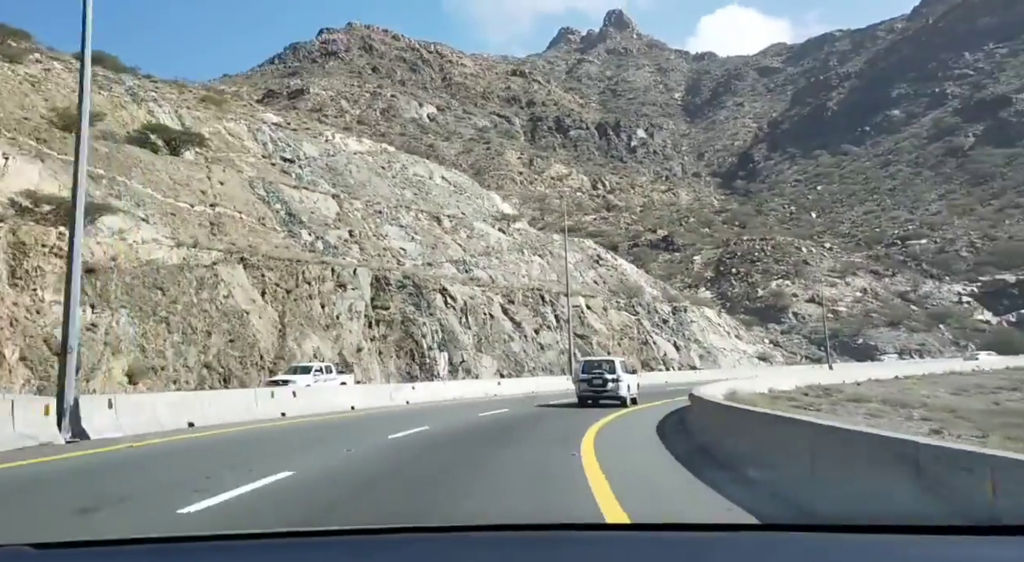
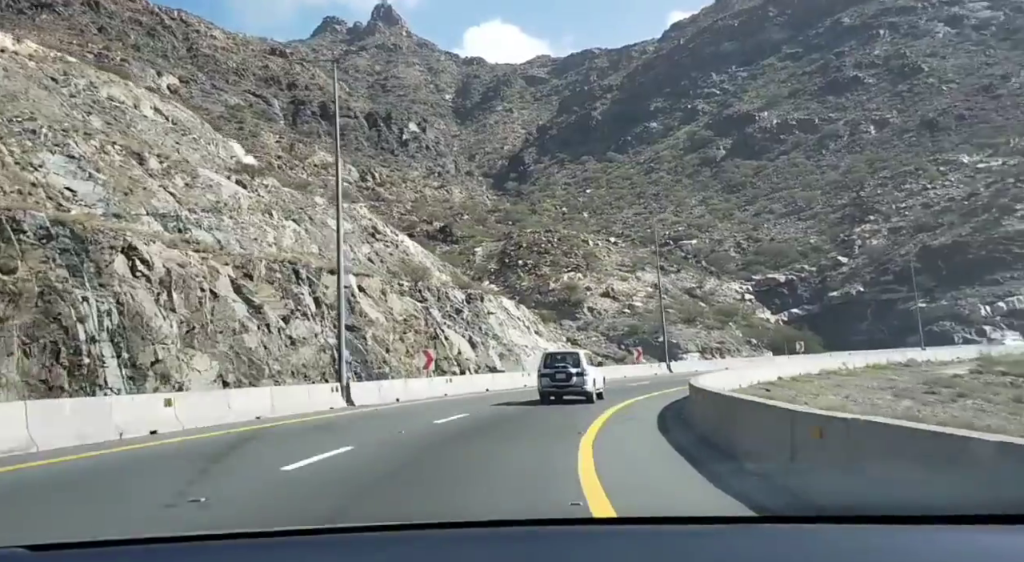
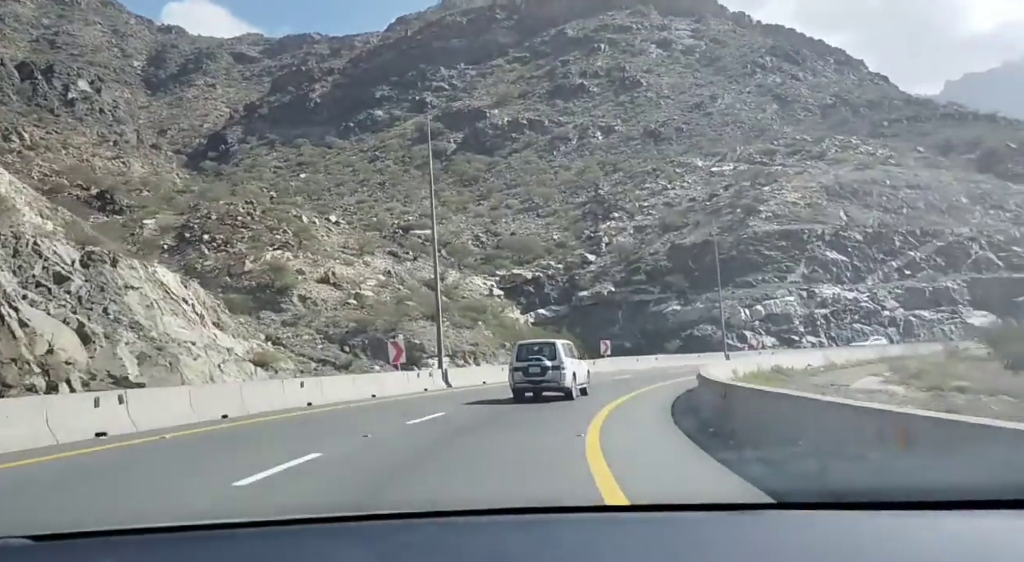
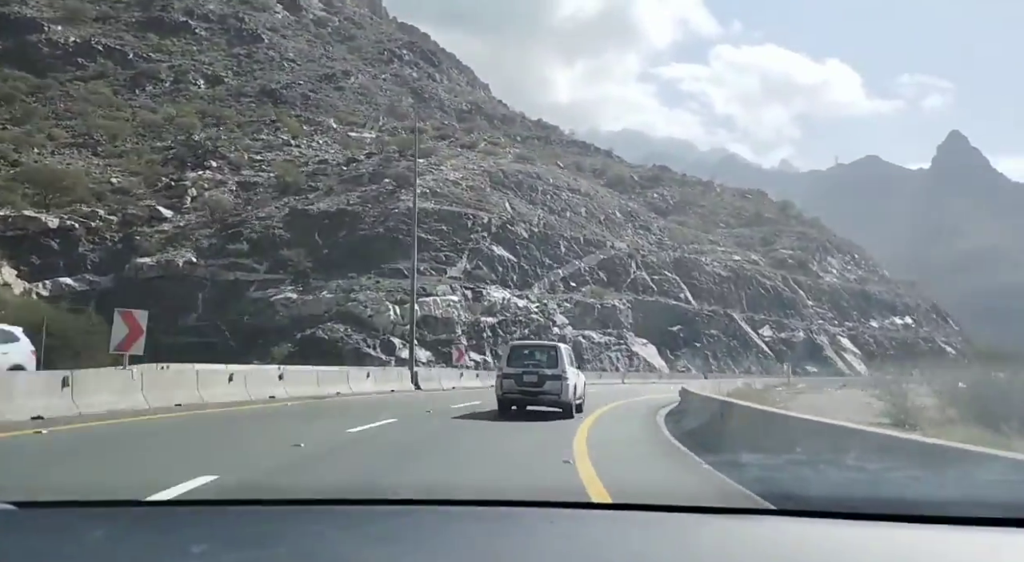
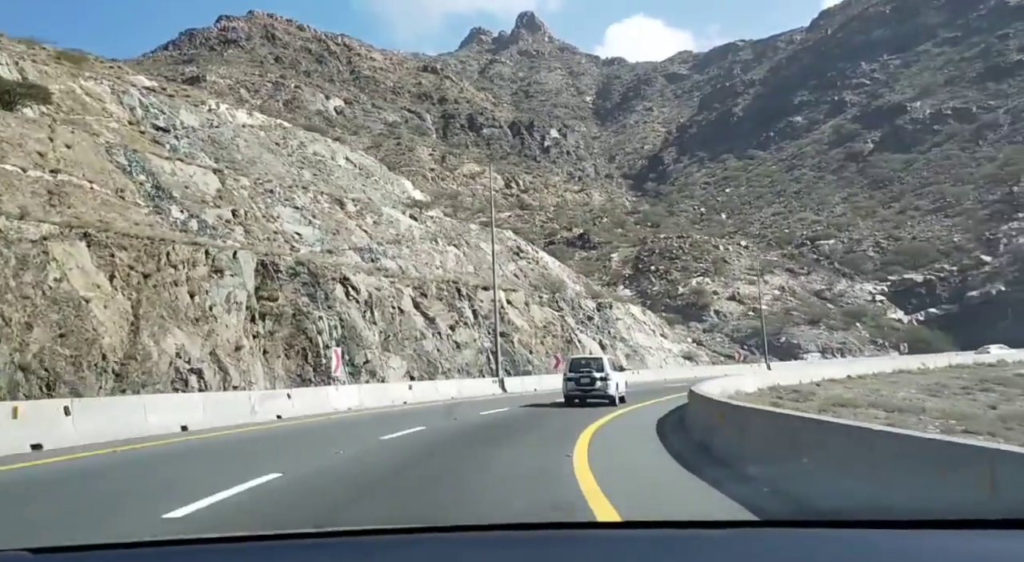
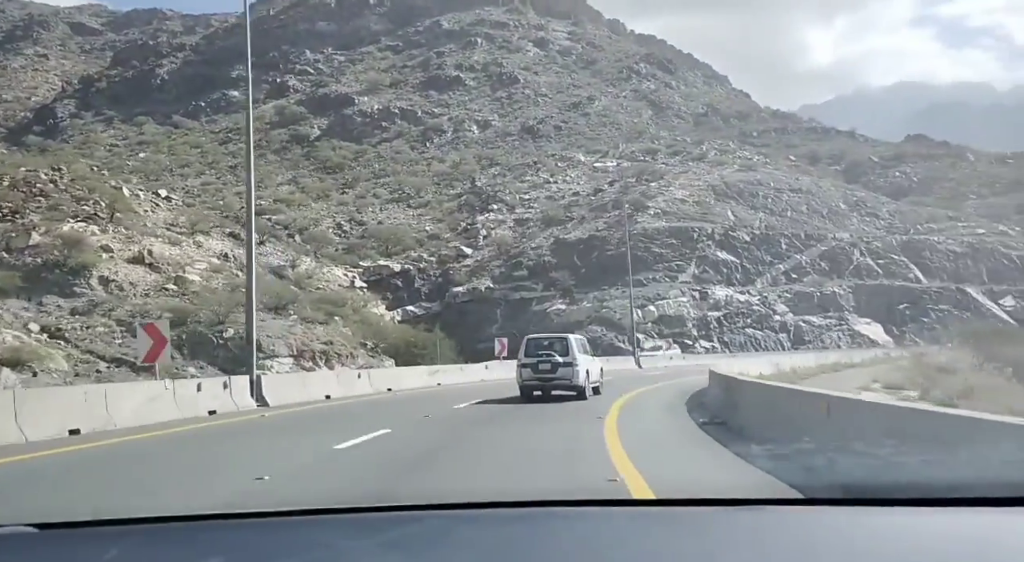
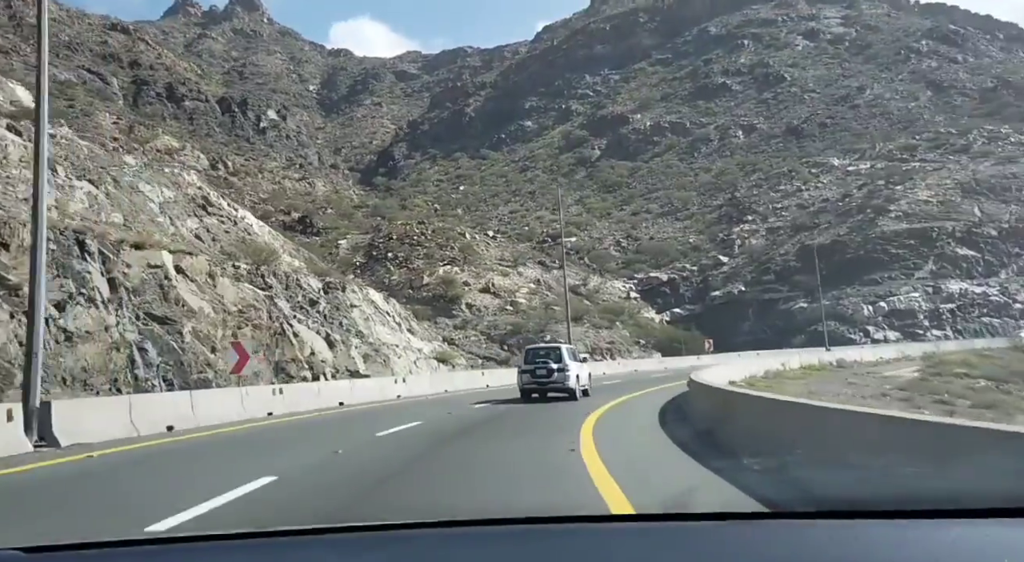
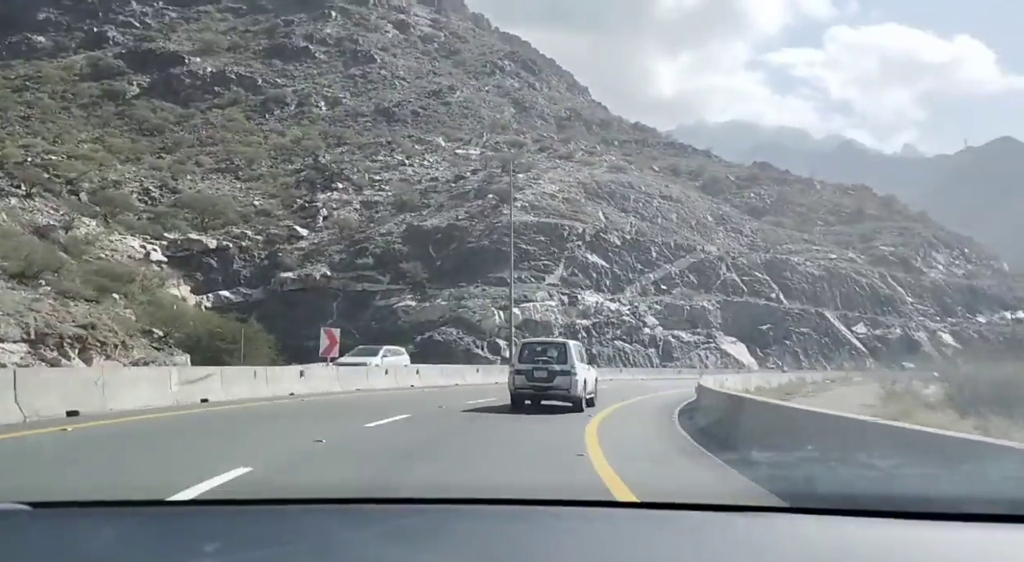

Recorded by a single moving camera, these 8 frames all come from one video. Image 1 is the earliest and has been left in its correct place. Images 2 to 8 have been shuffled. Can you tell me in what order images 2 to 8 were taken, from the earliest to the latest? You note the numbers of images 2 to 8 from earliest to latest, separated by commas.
5, 2, 7, 3, 6, 8, 4
